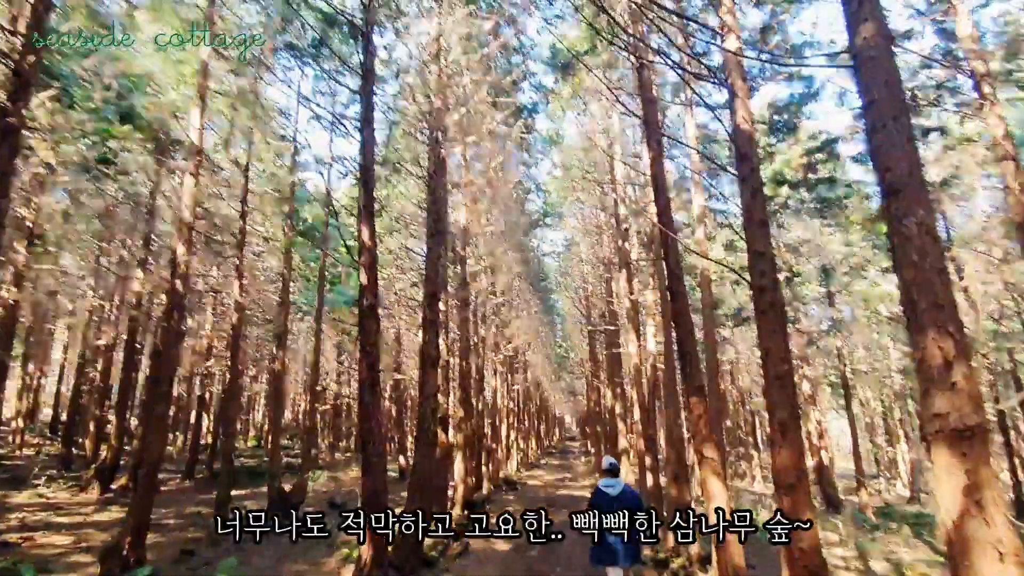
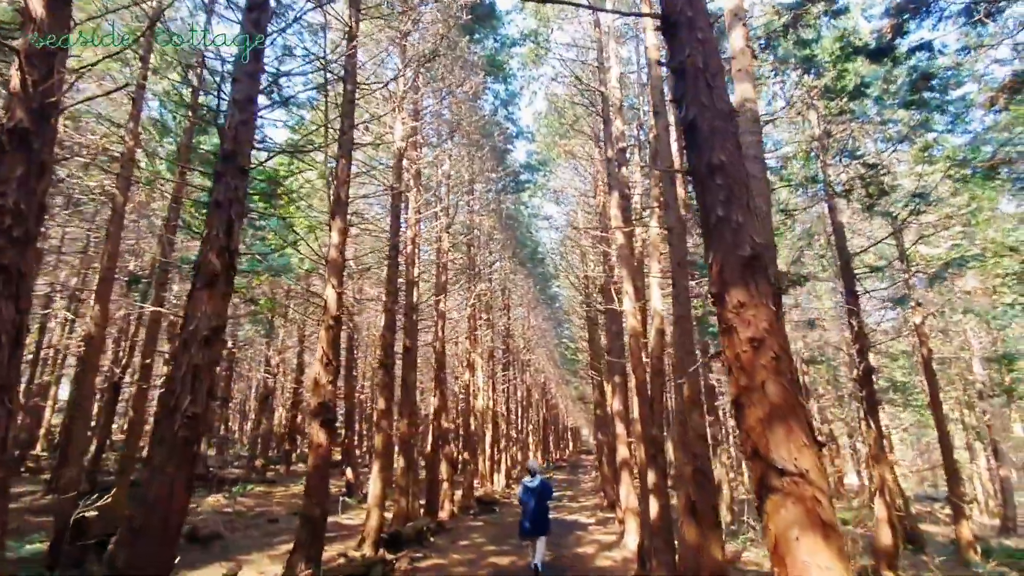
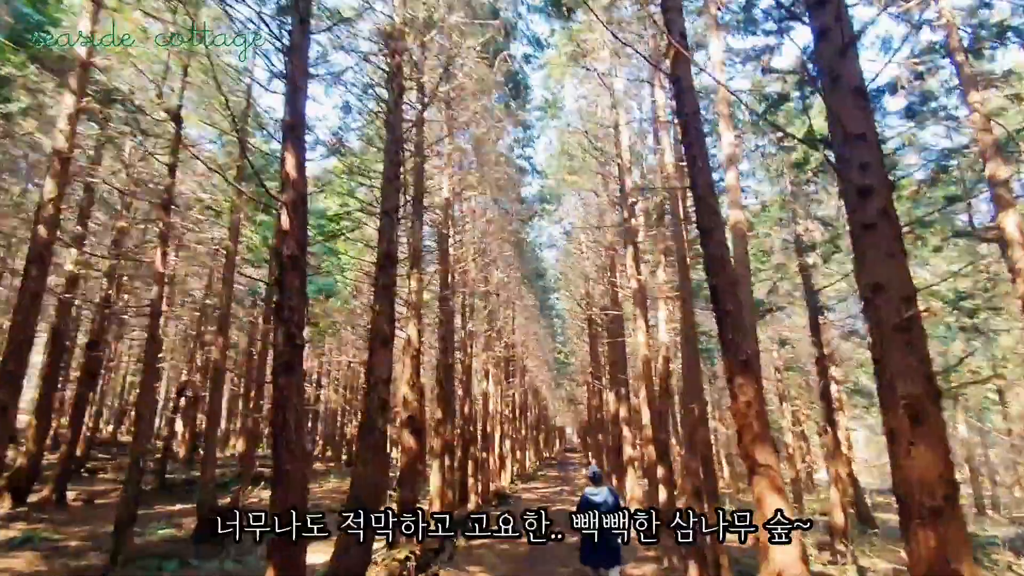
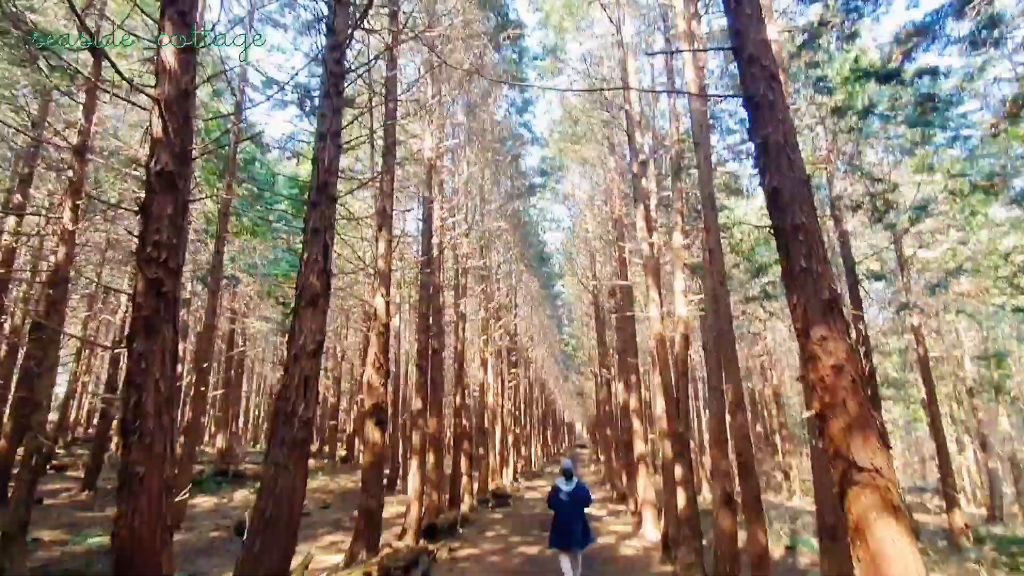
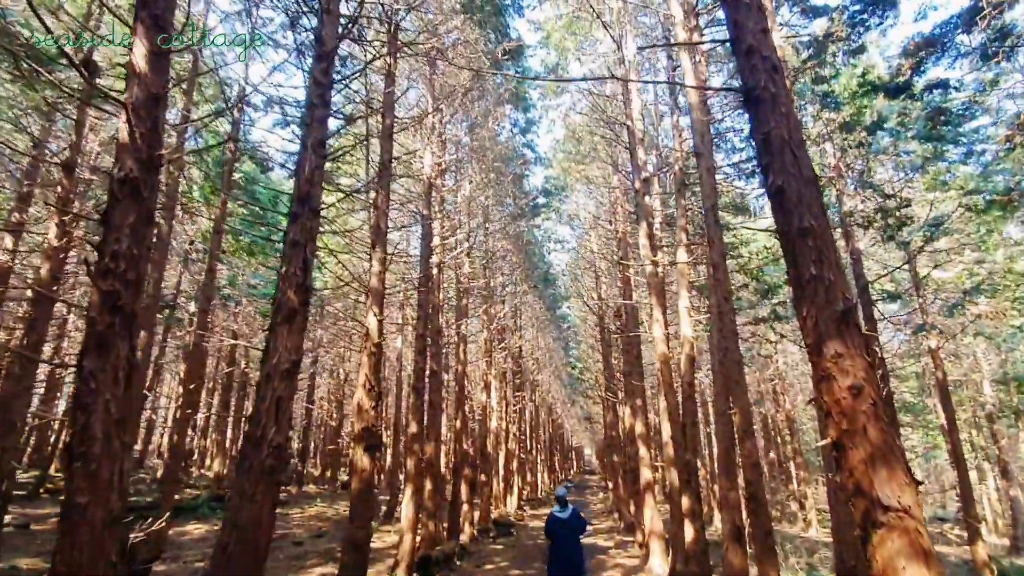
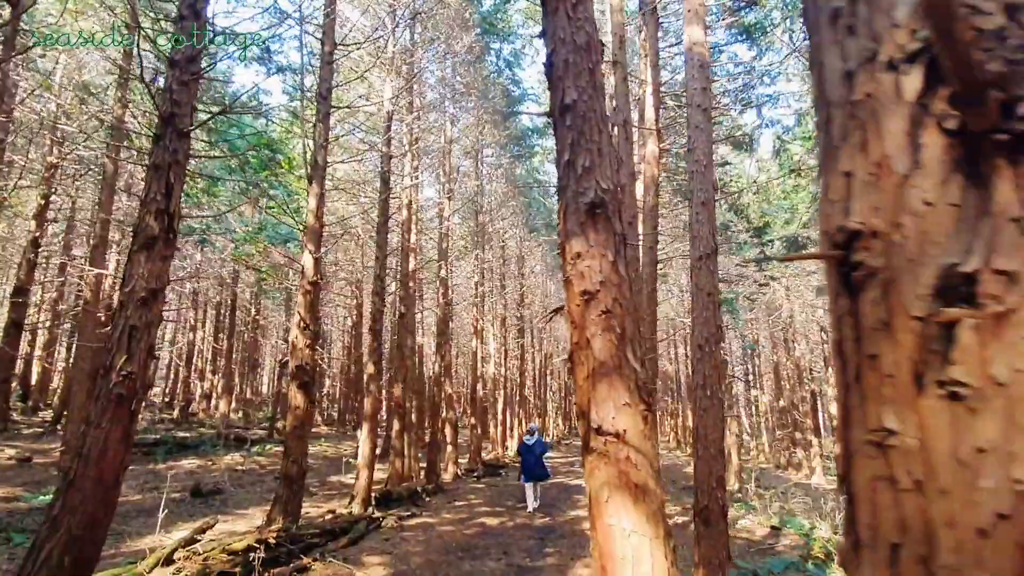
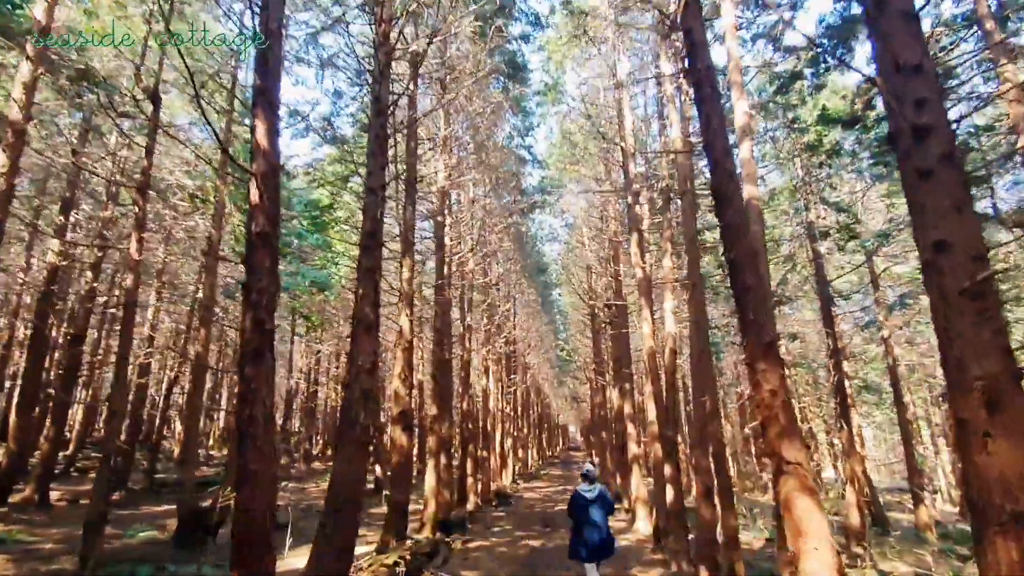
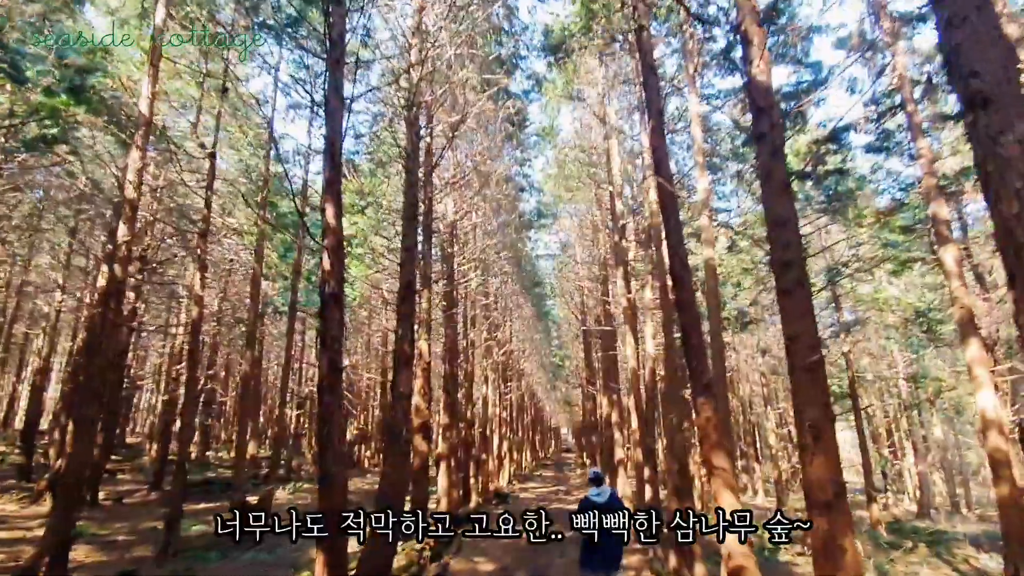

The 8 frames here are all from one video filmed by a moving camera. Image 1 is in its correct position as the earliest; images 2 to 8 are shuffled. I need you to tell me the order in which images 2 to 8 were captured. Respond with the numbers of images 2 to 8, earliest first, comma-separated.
8, 3, 7, 4, 5, 2, 6
